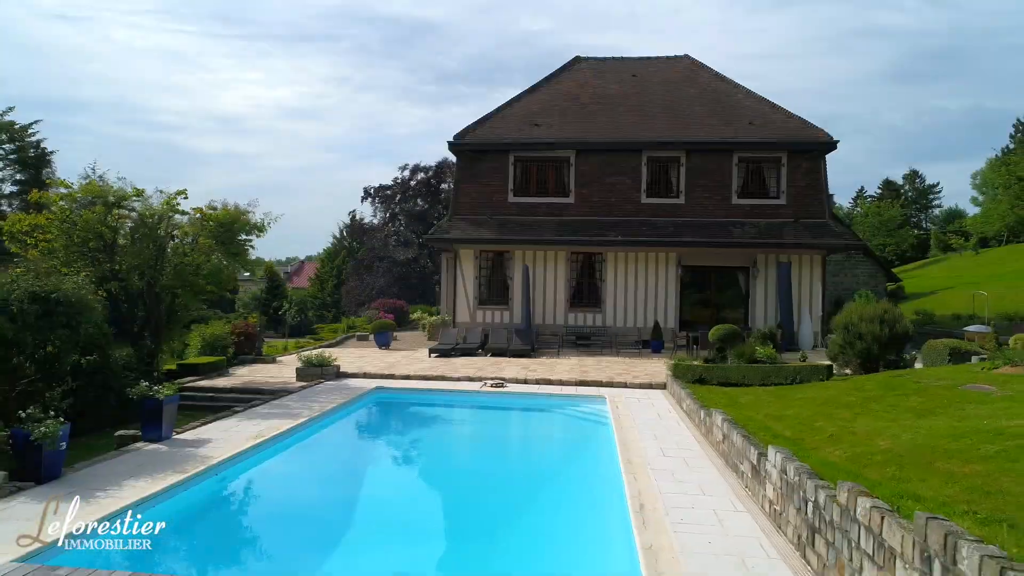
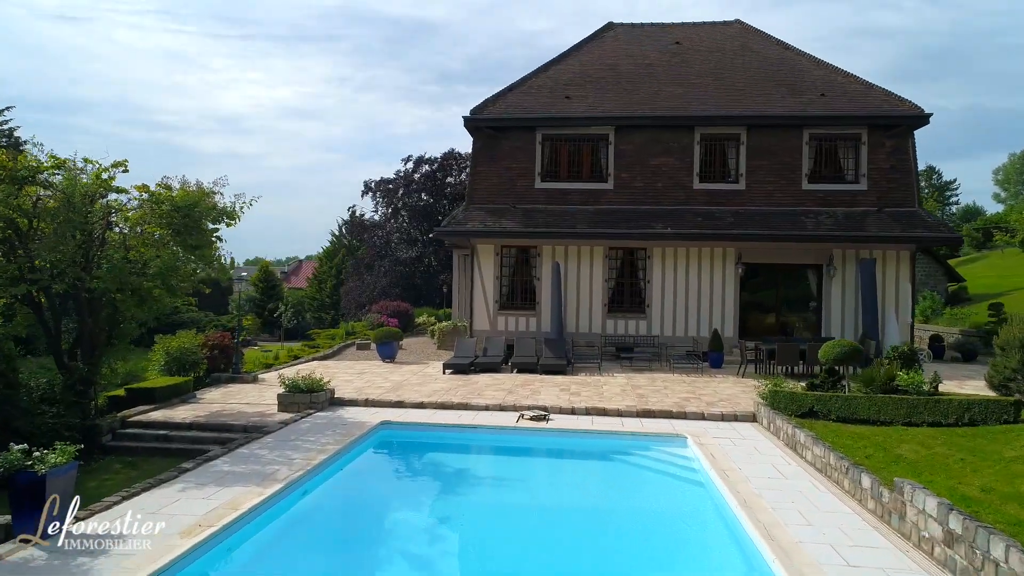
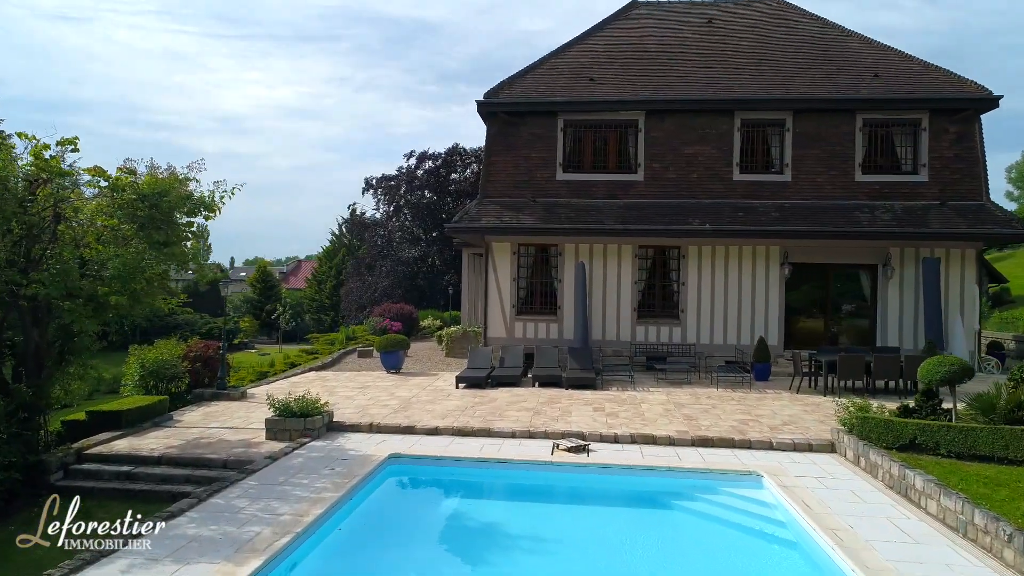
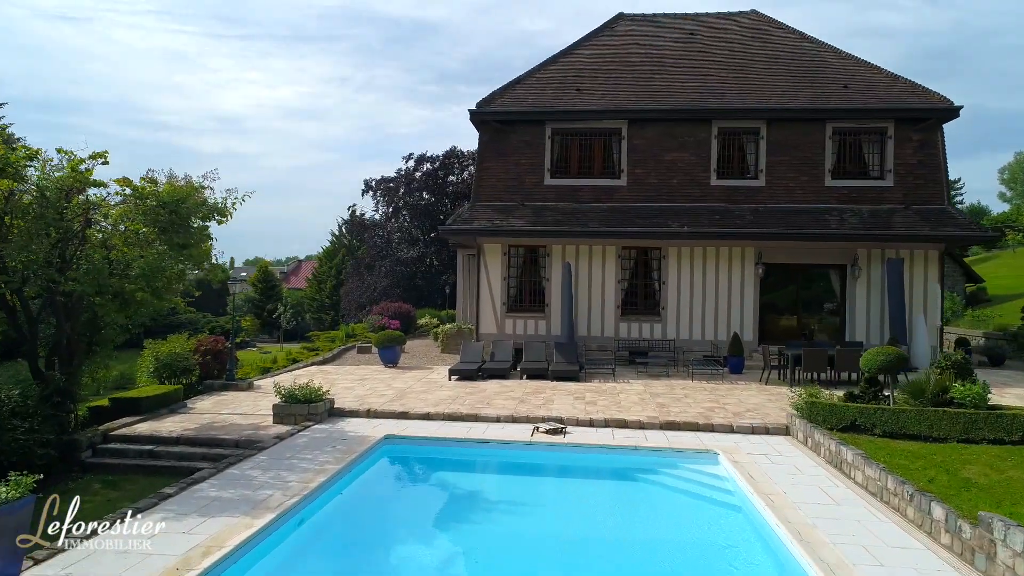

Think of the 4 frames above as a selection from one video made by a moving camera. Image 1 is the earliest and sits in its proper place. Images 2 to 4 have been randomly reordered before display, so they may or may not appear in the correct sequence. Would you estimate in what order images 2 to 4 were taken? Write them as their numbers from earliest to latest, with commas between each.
2, 4, 3
